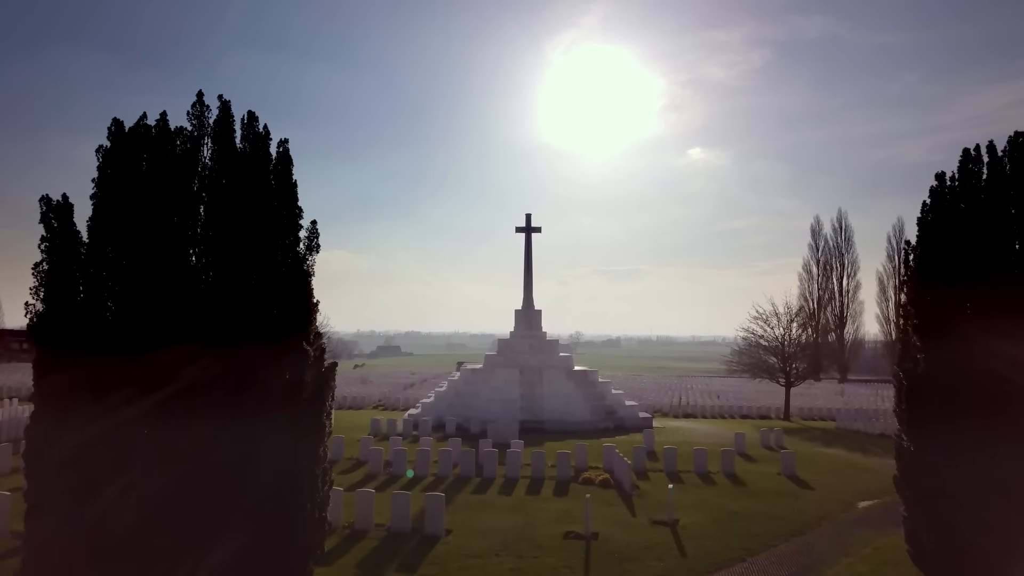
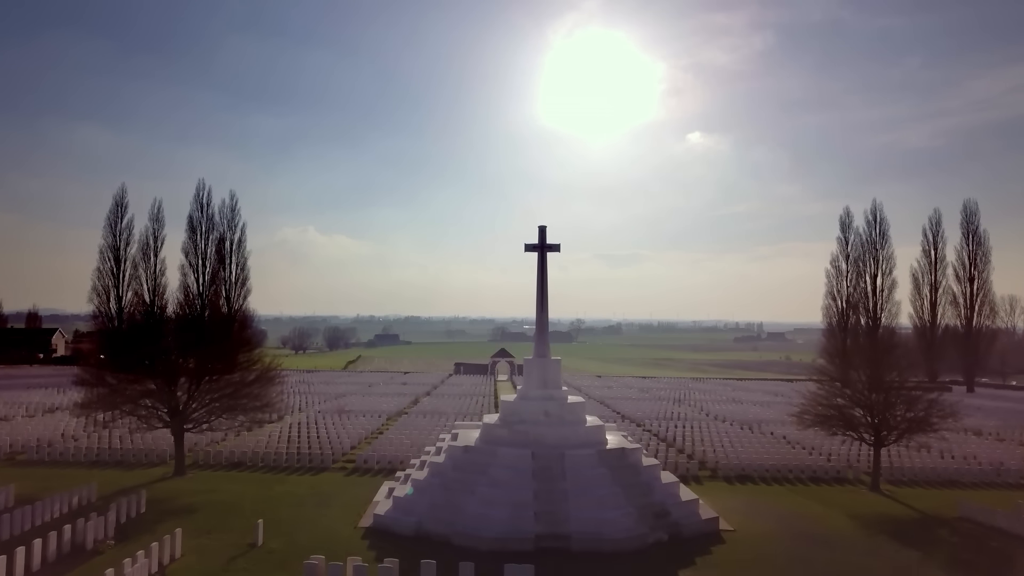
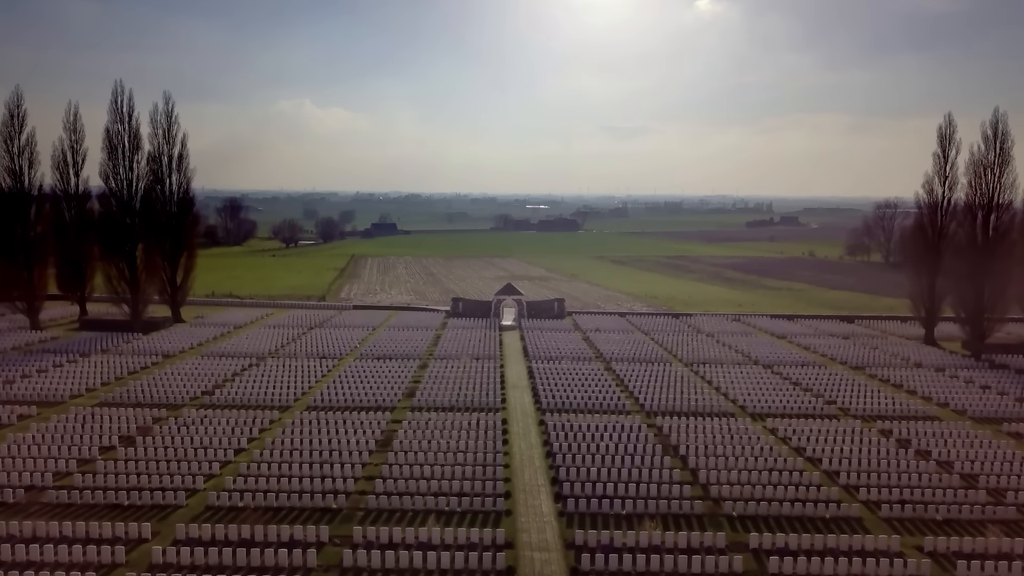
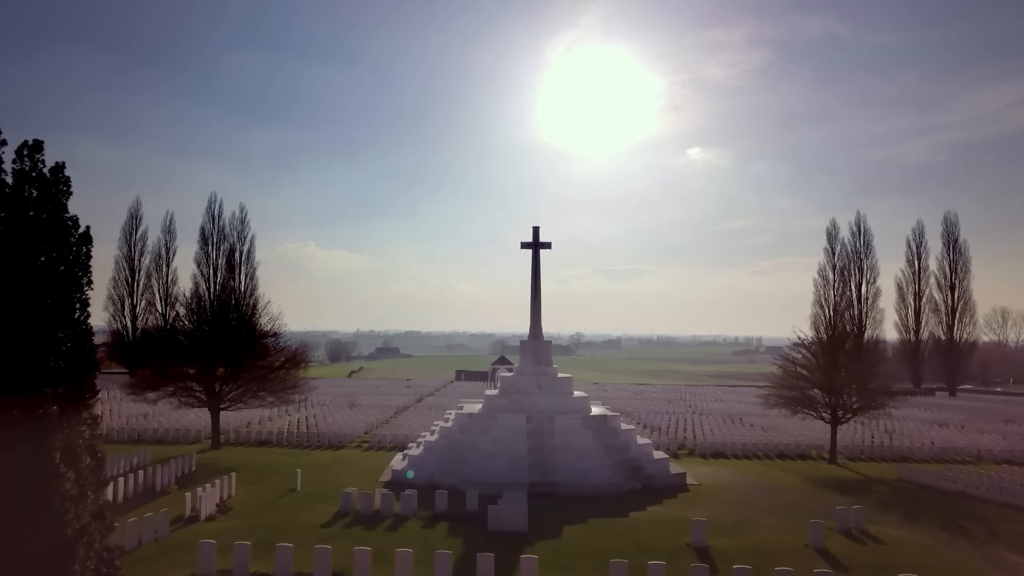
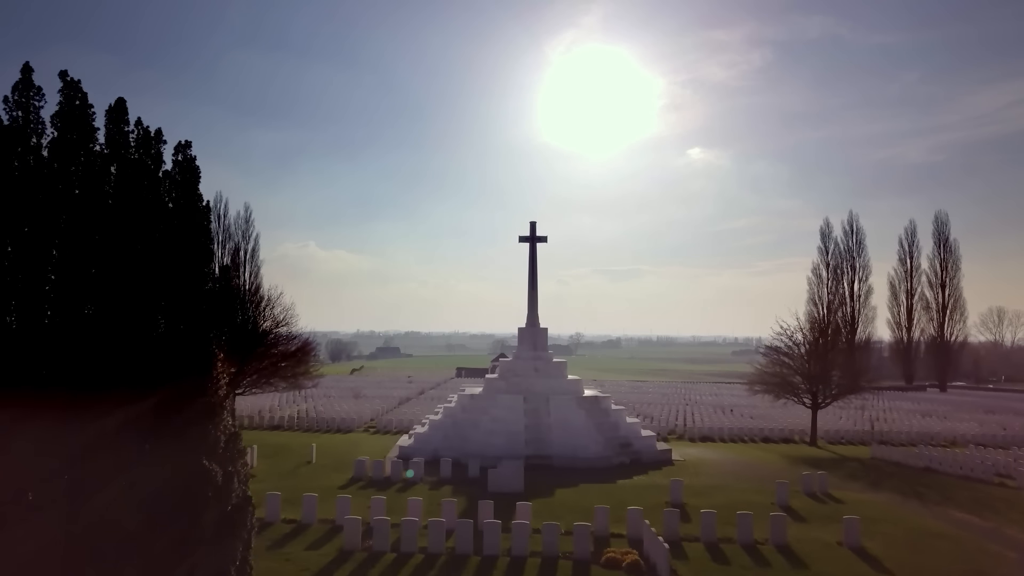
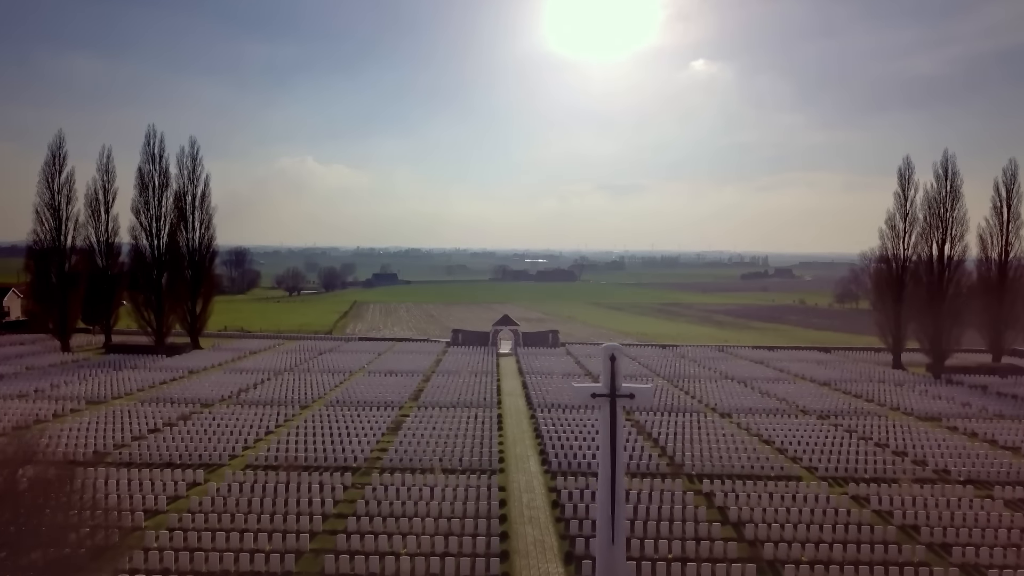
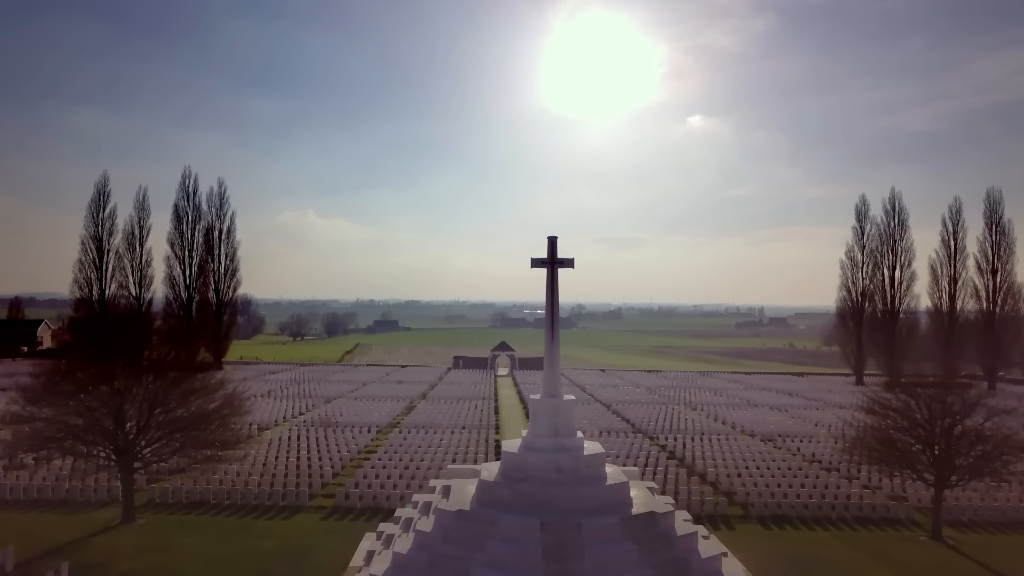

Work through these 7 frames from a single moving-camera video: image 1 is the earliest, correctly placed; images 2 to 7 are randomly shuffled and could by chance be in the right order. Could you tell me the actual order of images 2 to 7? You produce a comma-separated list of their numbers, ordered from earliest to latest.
5, 4, 2, 7, 6, 3
